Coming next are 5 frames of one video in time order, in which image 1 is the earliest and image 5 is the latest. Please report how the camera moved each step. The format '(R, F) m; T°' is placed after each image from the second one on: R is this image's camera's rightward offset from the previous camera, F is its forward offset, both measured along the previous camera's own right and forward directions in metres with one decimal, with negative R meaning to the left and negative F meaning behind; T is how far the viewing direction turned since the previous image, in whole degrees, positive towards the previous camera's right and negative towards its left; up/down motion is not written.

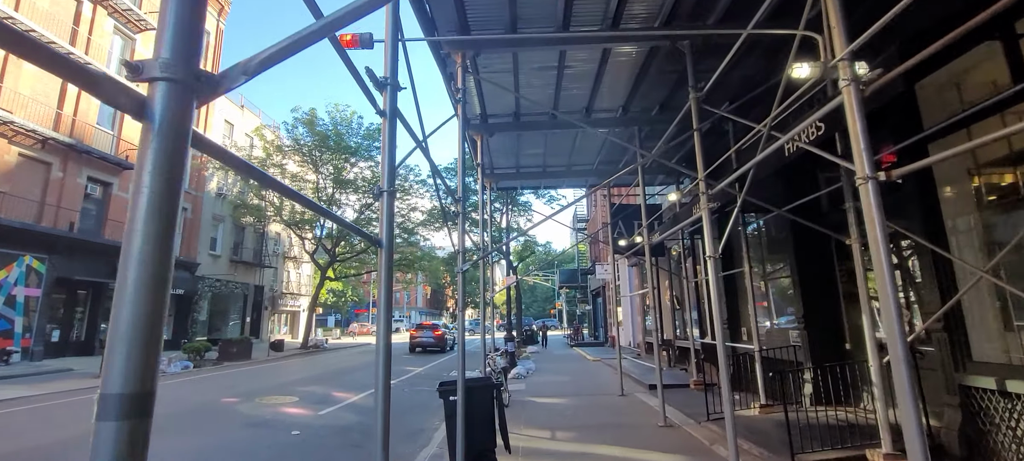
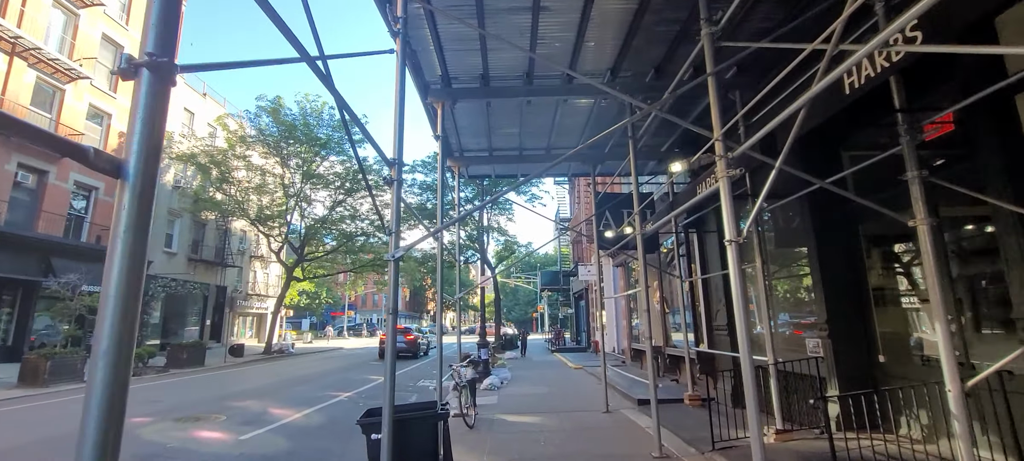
(+0.2, +1.4) m; +2°
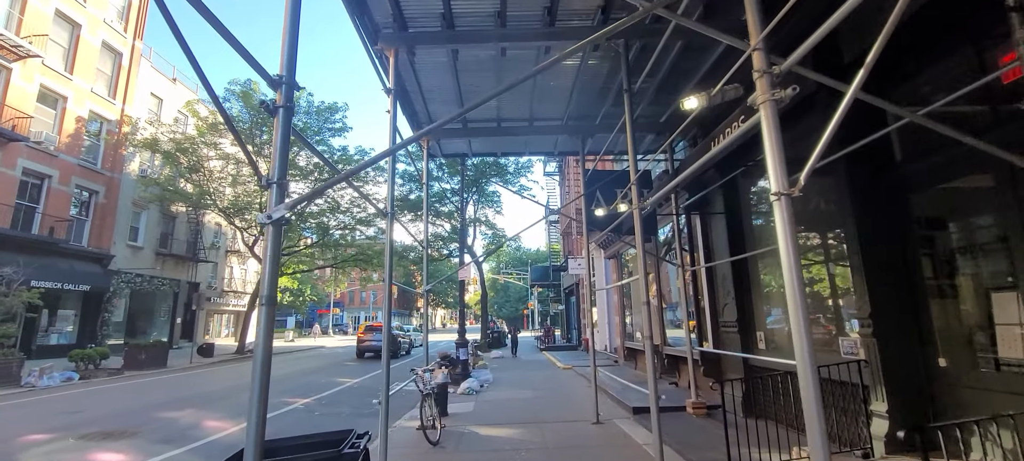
(+0.3, +1.2) m; +1°
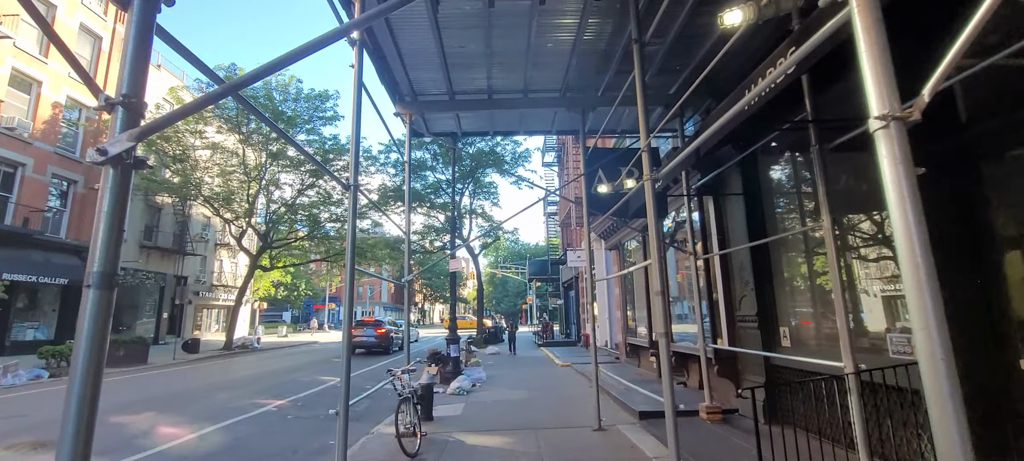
(+0.1, +0.8) m; 0°
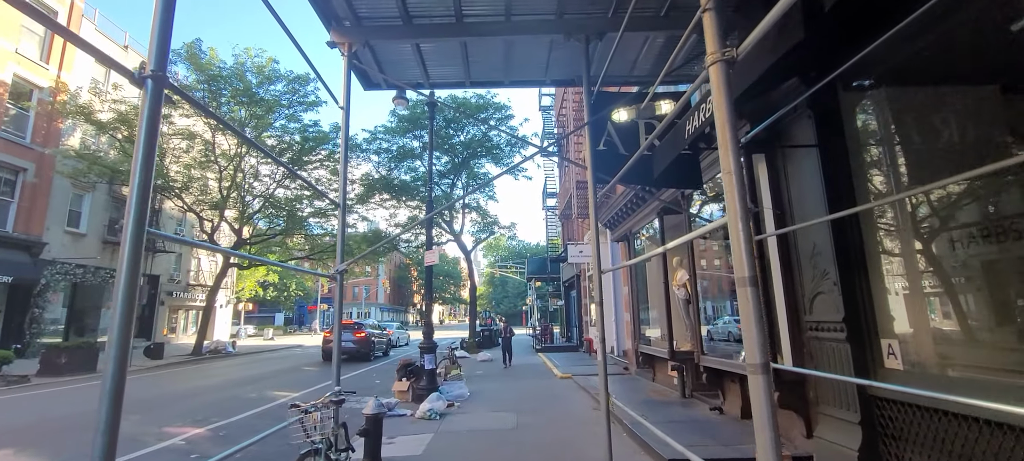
(+0.3, +2.0) m; 0°
